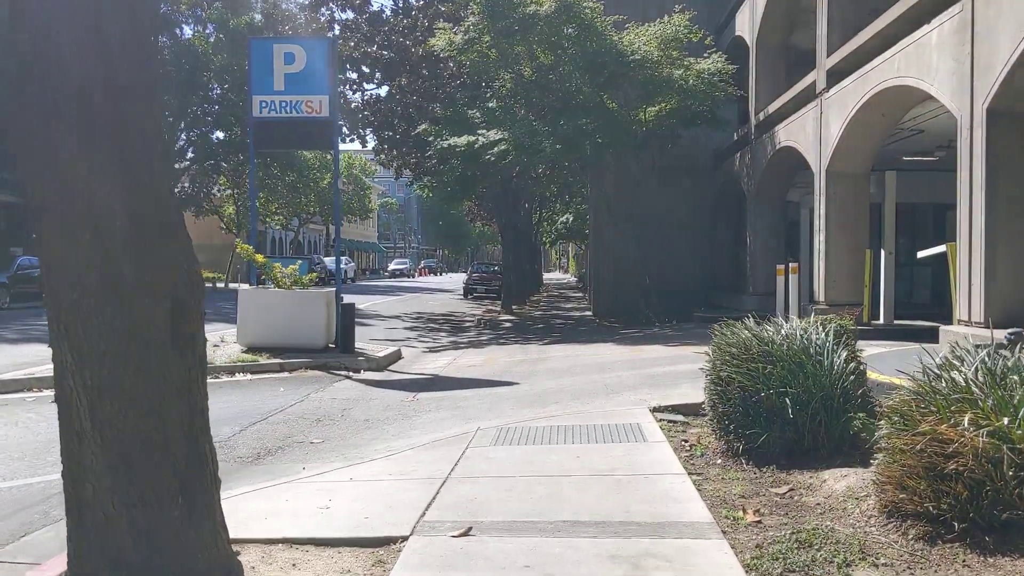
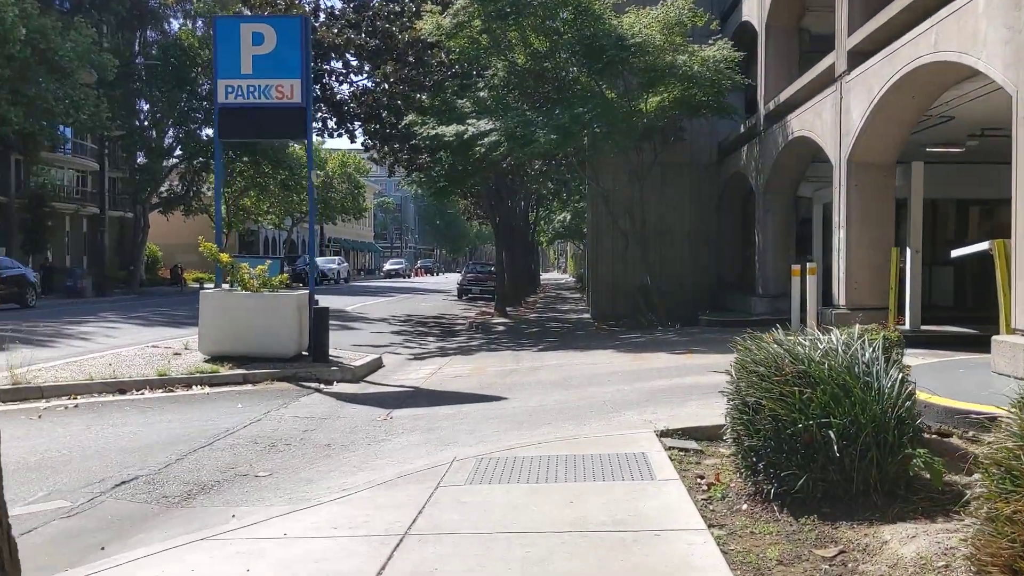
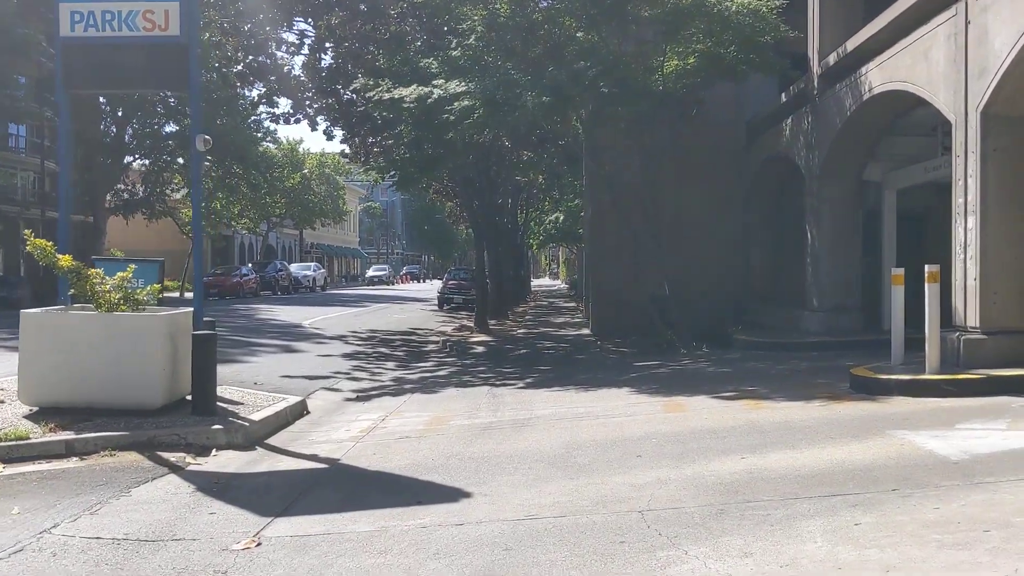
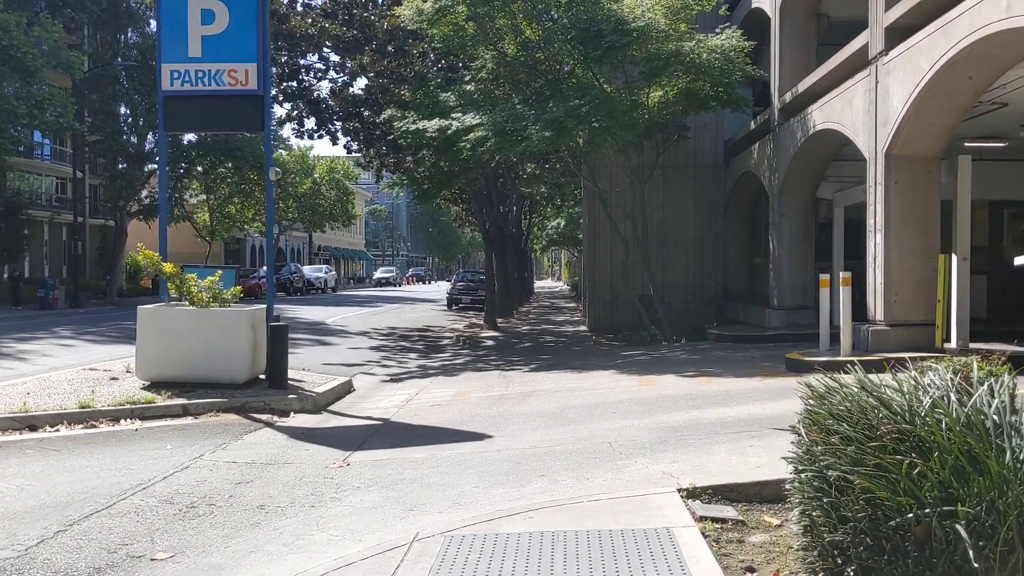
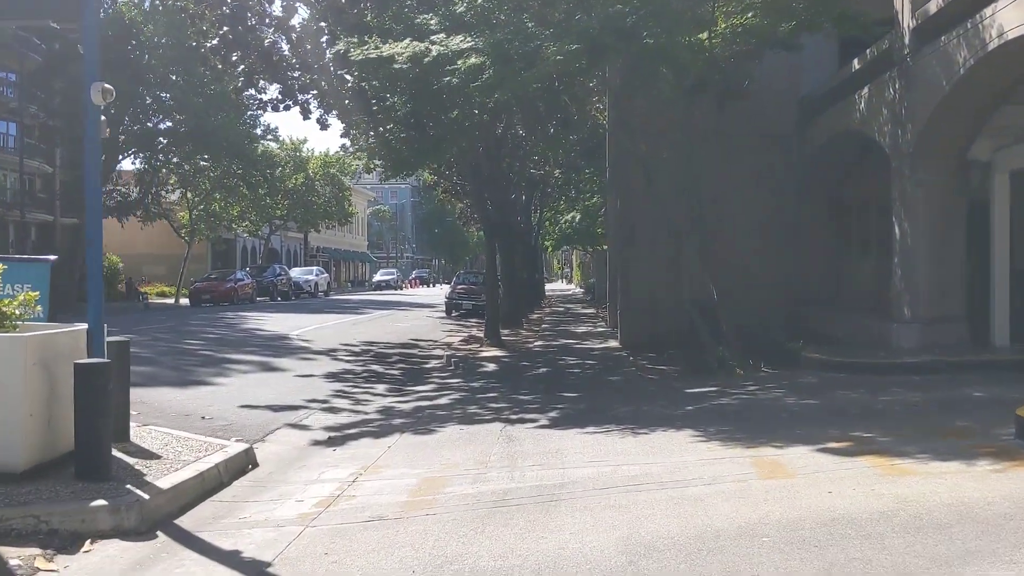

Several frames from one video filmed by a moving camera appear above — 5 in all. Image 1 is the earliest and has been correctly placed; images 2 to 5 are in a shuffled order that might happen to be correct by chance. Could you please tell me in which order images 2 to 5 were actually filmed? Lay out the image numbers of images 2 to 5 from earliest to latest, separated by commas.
2, 4, 3, 5
